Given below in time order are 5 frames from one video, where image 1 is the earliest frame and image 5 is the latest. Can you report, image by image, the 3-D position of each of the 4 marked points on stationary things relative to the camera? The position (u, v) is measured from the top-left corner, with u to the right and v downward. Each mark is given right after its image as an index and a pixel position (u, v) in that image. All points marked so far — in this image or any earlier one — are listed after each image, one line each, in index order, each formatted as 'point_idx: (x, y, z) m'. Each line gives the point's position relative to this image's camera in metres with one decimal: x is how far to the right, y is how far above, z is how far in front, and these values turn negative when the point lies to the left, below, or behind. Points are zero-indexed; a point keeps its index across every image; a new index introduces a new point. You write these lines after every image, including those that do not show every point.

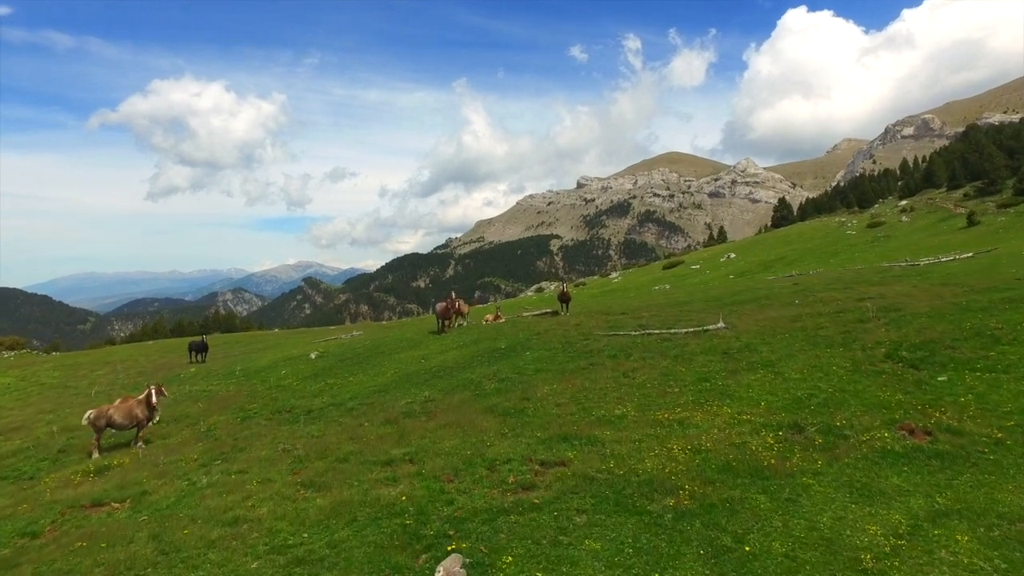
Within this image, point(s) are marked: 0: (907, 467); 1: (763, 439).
0: (+9.9, -4.5, +14.7) m
1: (+7.6, -4.6, +17.8) m
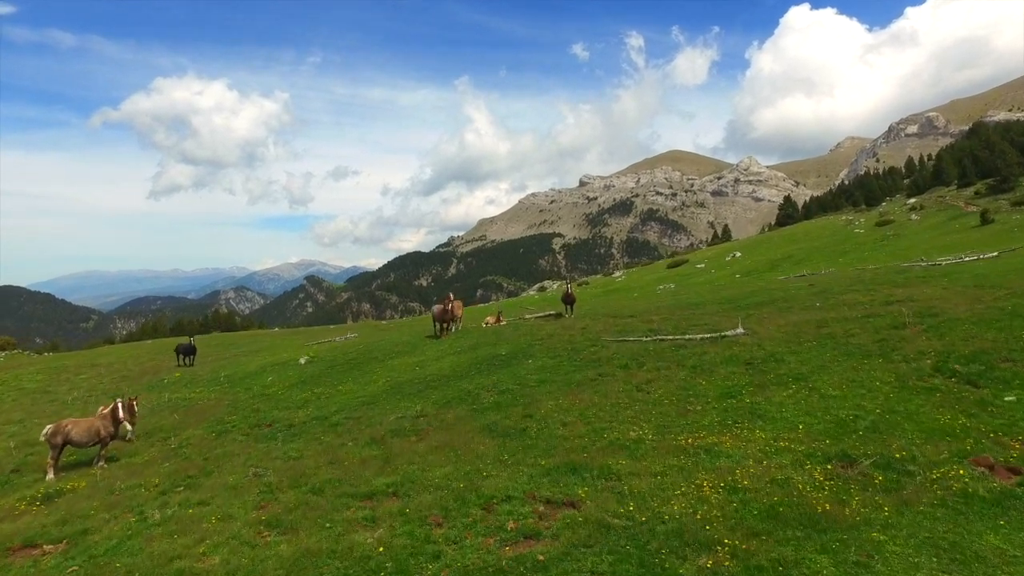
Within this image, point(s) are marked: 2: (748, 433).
0: (+9.9, -4.7, +11.8) m
1: (+7.6, -4.8, +15.0) m
2: (+7.4, -4.5, +18.5) m
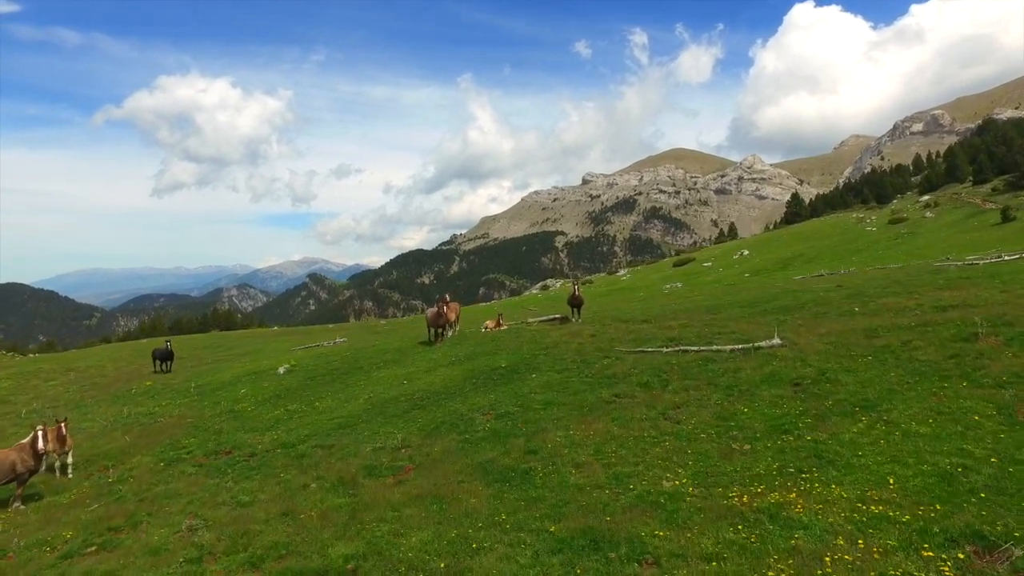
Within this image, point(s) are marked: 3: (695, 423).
0: (+9.8, -4.9, +7.3) m
1: (+7.6, -5.0, +10.6) m
2: (+7.4, -4.8, +14.0) m
3: (+6.3, -4.6, +20.0) m
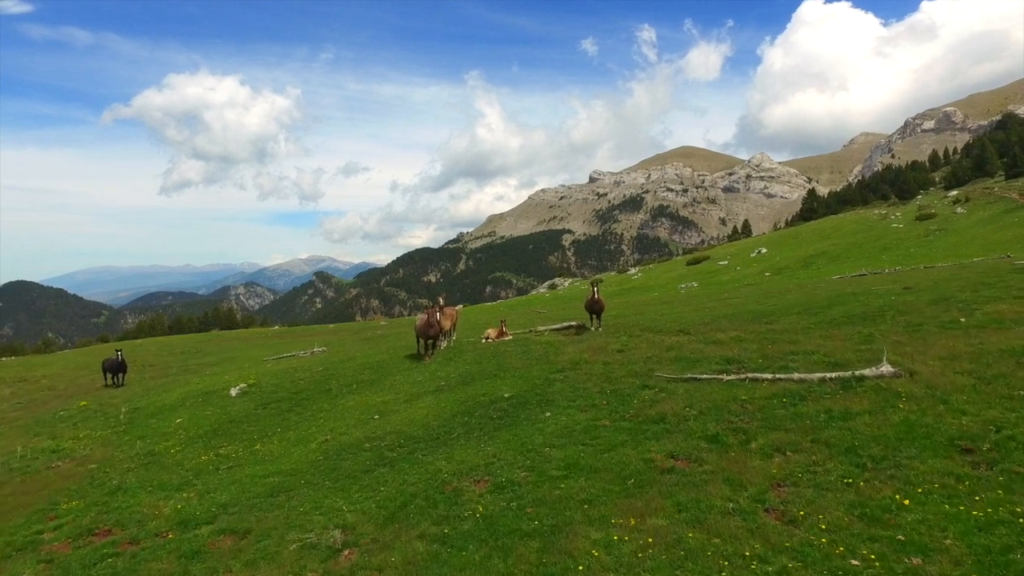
0: (+9.8, -5.2, -0.9) m
1: (+7.6, -5.3, +2.3) m
2: (+7.4, -5.0, +5.7) m
3: (+6.4, -4.8, +11.8) m
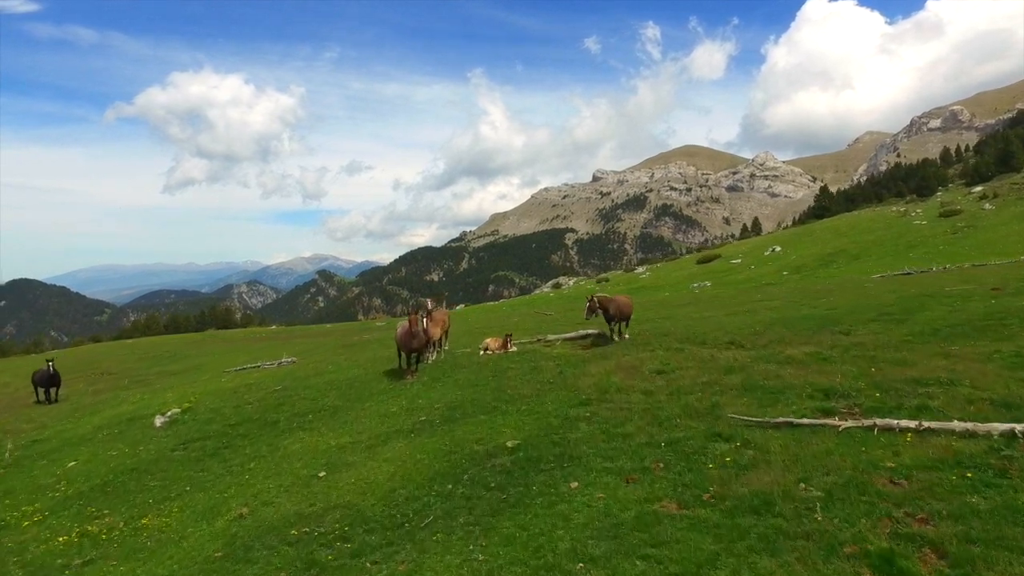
0: (+9.8, -5.3, -8.8) m
1: (+7.6, -5.3, -5.5) m
2: (+7.5, -5.1, -2.1) m
3: (+6.5, -4.8, +3.9) m
